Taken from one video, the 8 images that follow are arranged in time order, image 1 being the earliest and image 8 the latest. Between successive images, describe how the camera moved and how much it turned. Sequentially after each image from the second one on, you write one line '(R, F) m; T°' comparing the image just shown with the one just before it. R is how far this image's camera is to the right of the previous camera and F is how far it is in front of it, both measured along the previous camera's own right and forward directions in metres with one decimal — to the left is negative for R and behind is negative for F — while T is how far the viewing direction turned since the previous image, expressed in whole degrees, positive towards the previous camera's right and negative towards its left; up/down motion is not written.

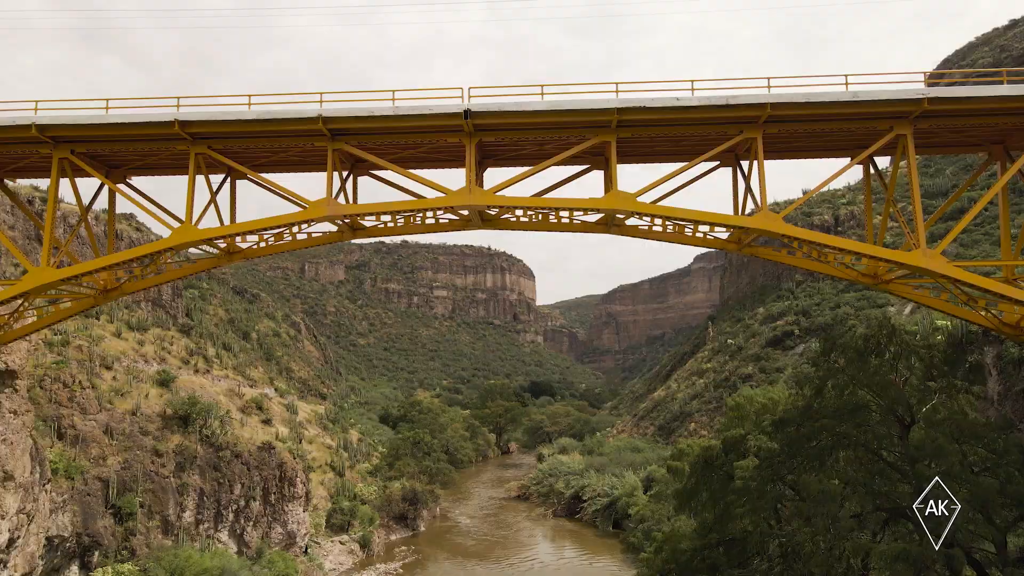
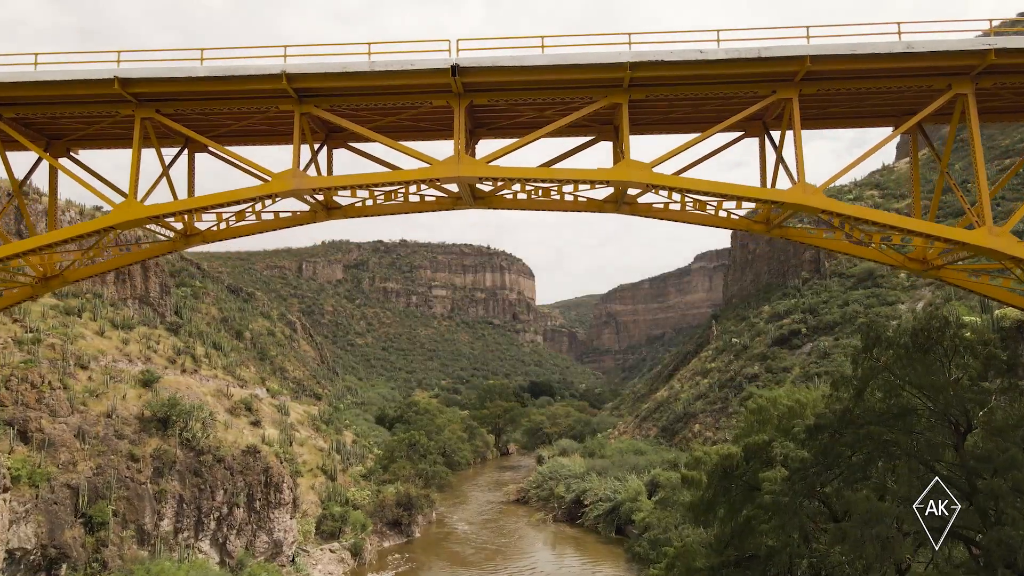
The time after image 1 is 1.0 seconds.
(0.0, +0.9) m; 0°
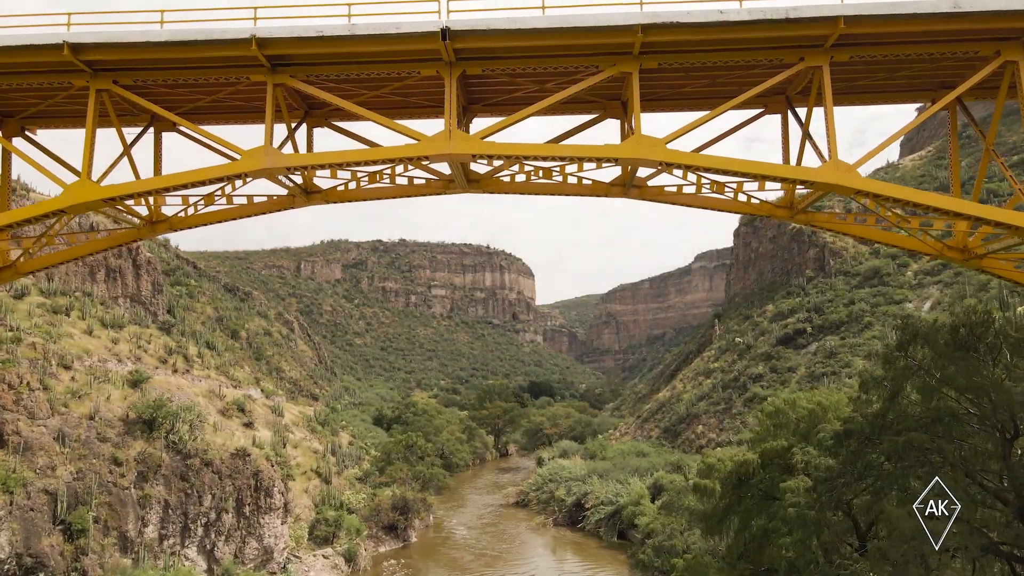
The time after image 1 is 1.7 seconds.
(0.0, +0.6) m; 0°
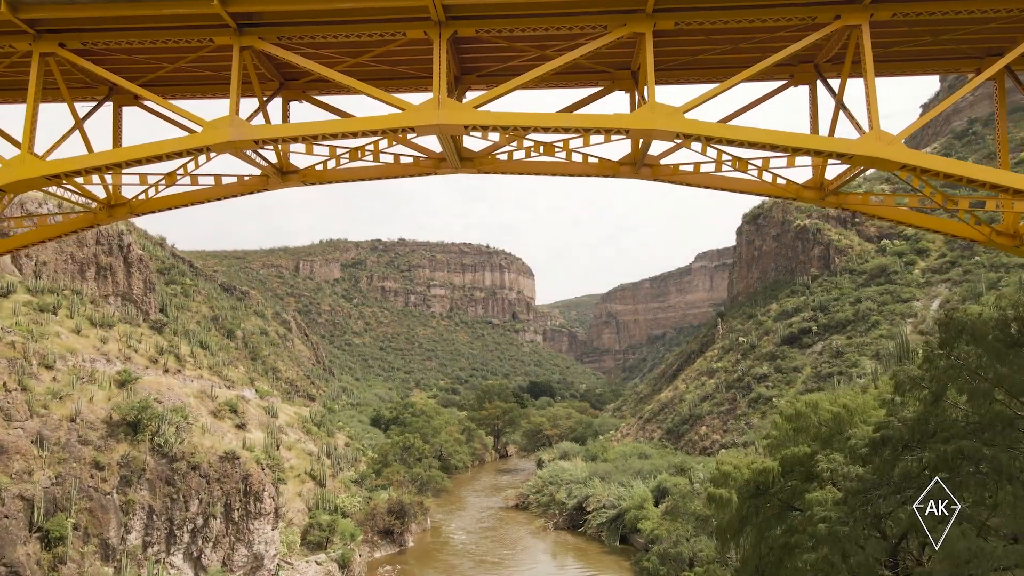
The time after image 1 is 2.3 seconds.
(0.0, +0.6) m; 0°
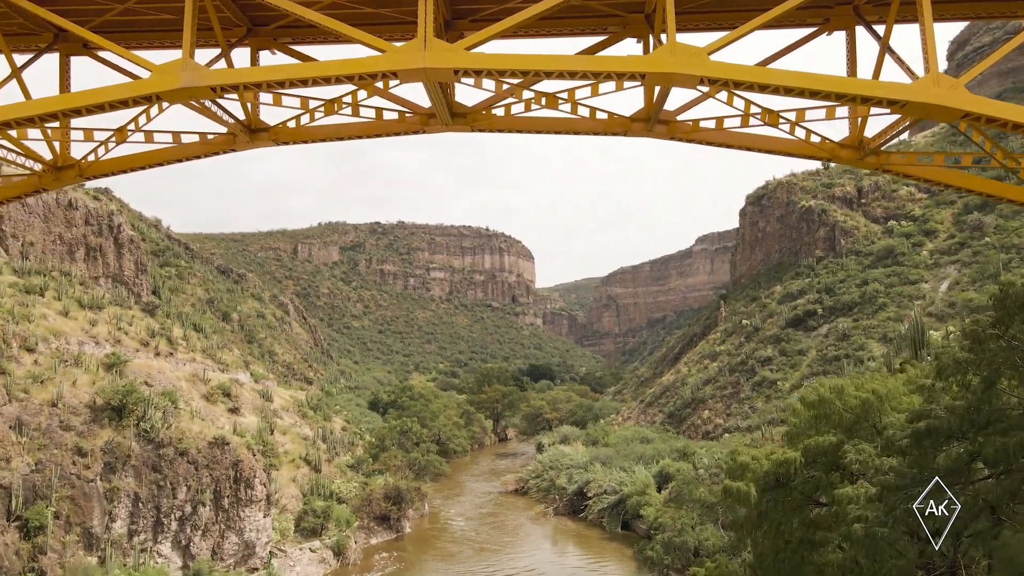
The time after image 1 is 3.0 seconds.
(0.0, +0.6) m; 0°
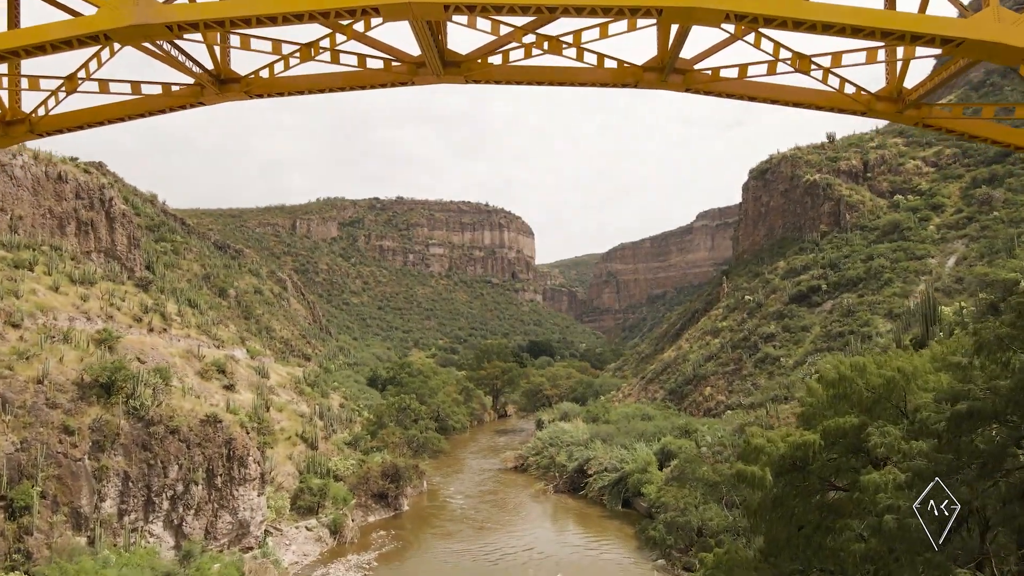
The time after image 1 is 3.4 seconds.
(0.0, +0.5) m; 0°
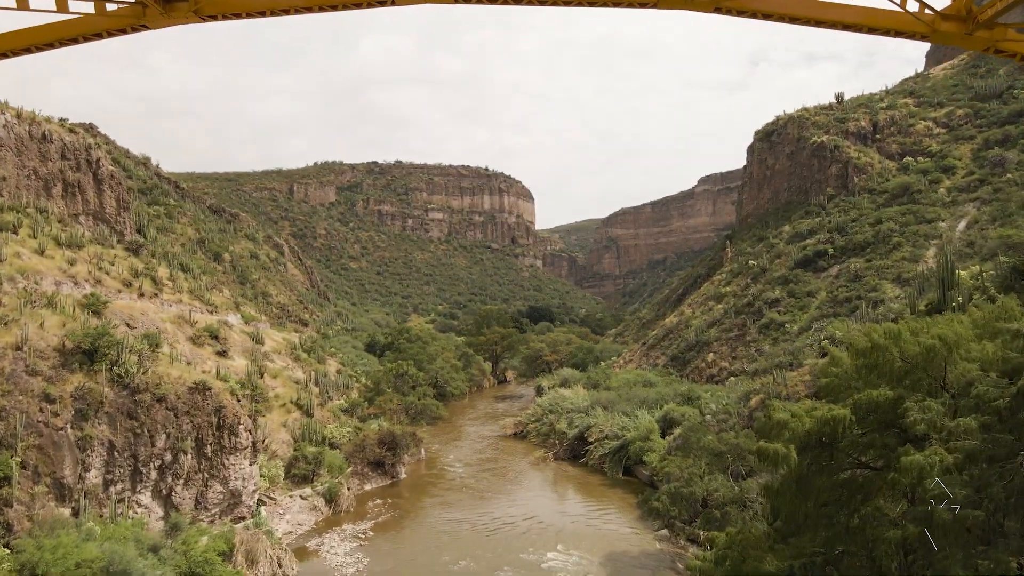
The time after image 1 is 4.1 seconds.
(0.0, +0.6) m; 0°
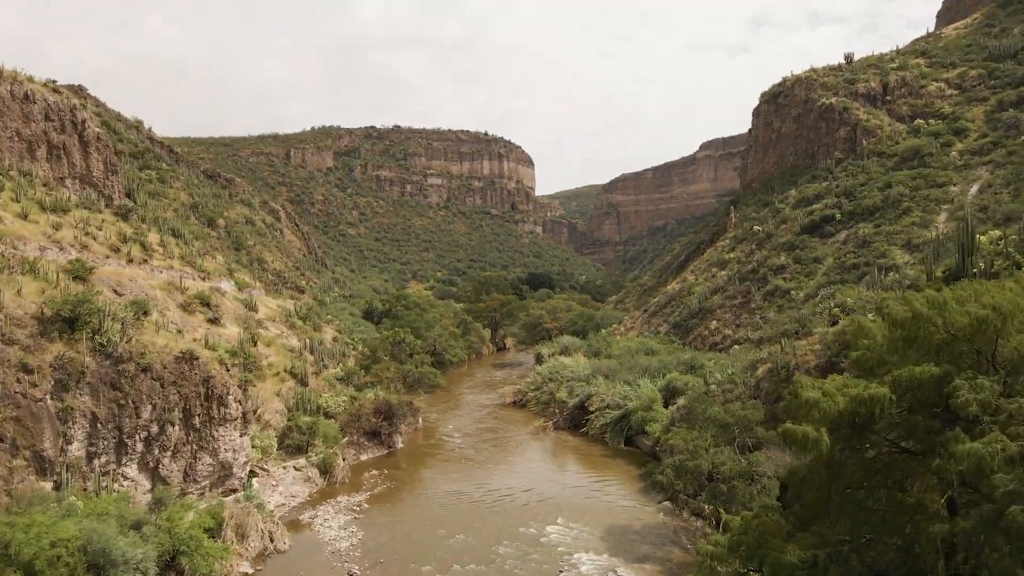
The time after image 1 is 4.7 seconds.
(0.0, +0.6) m; 0°
